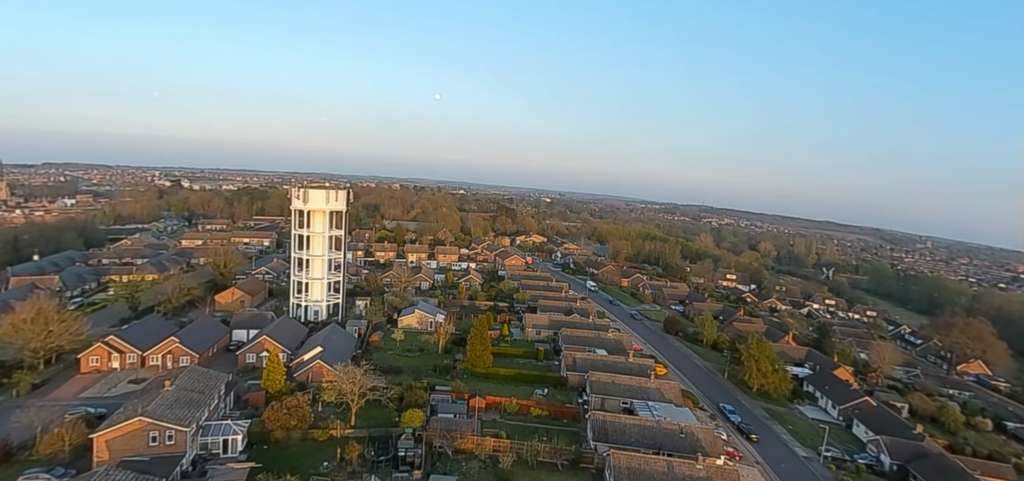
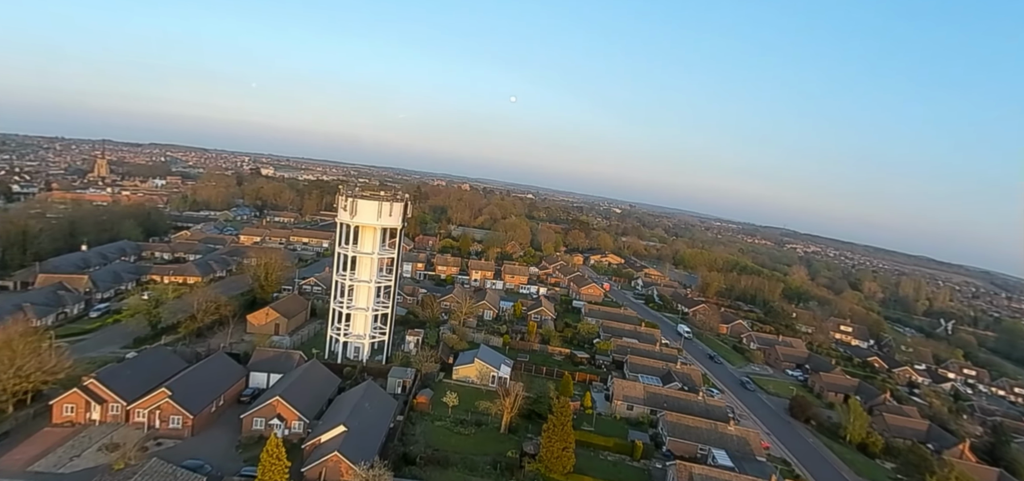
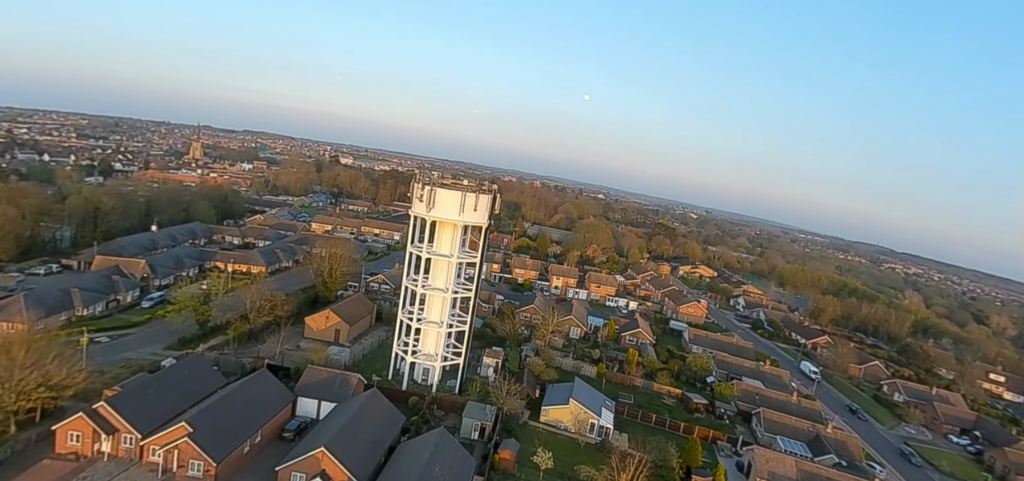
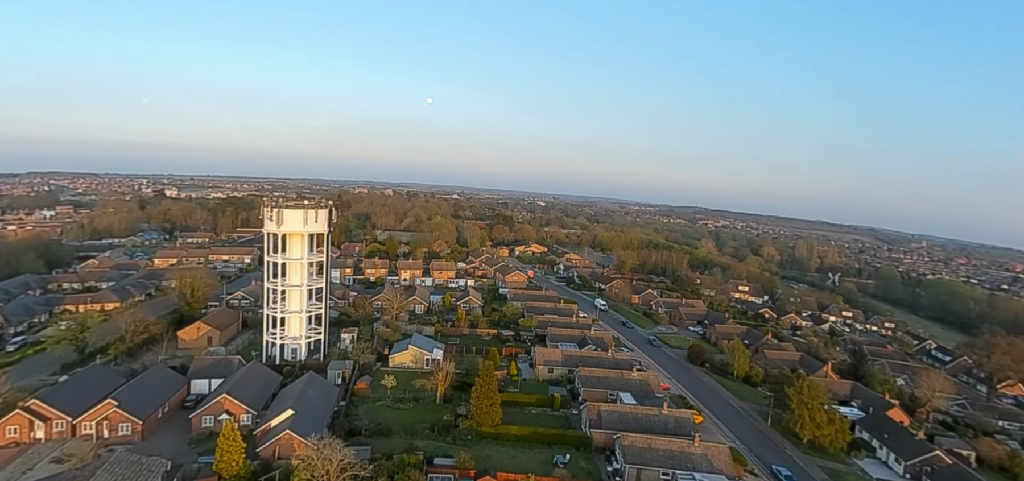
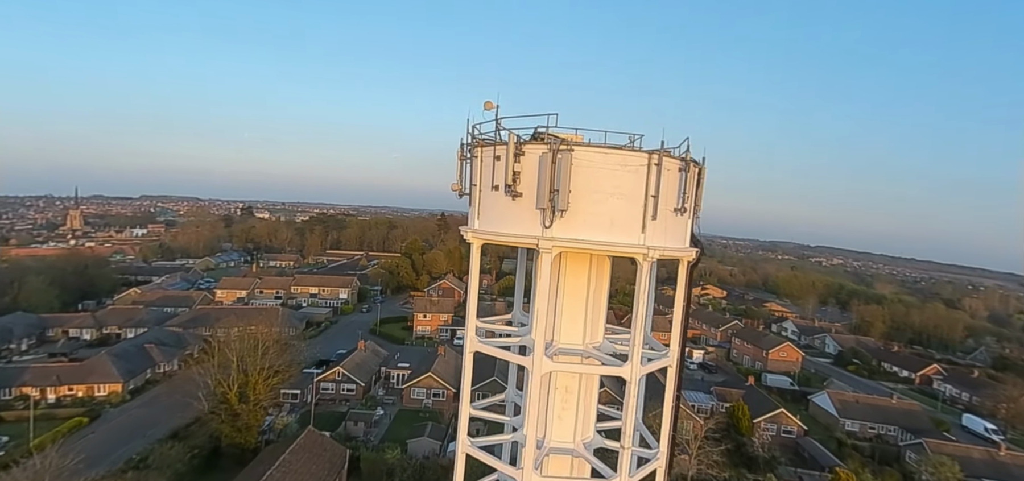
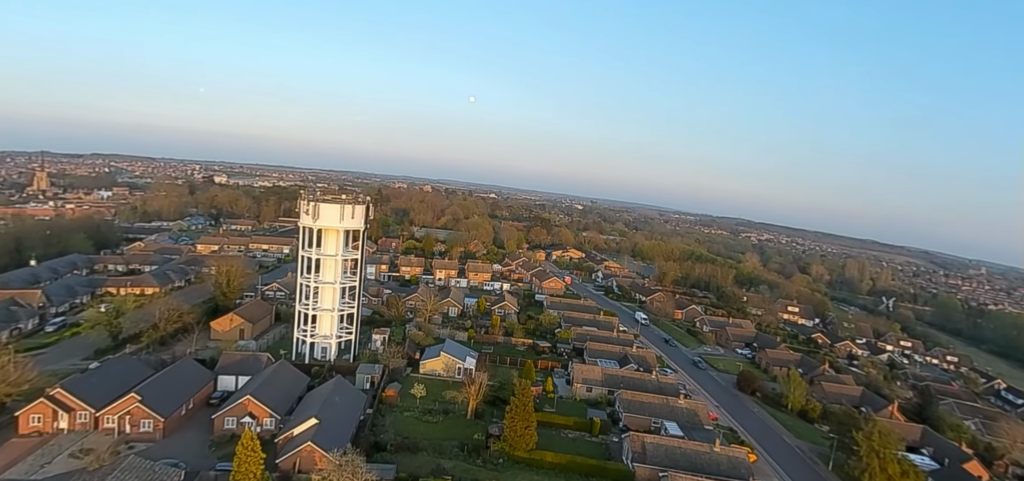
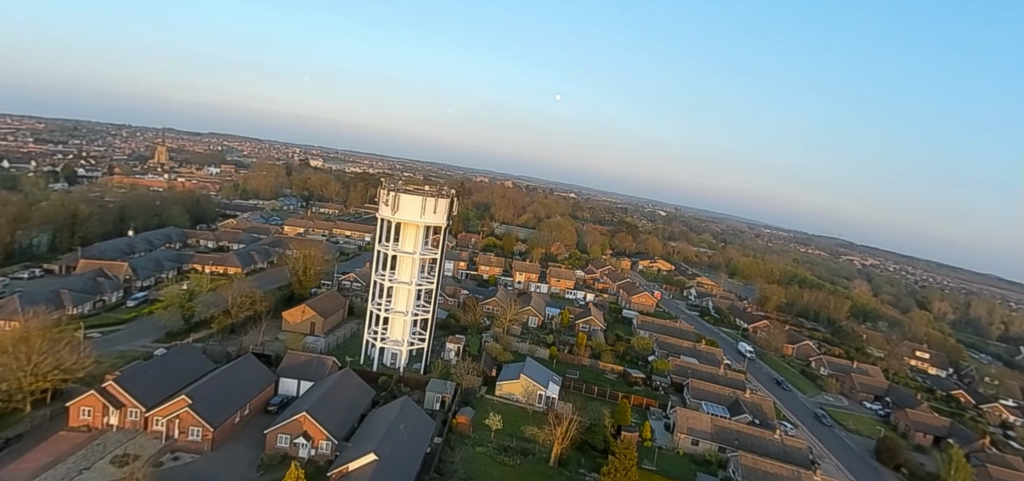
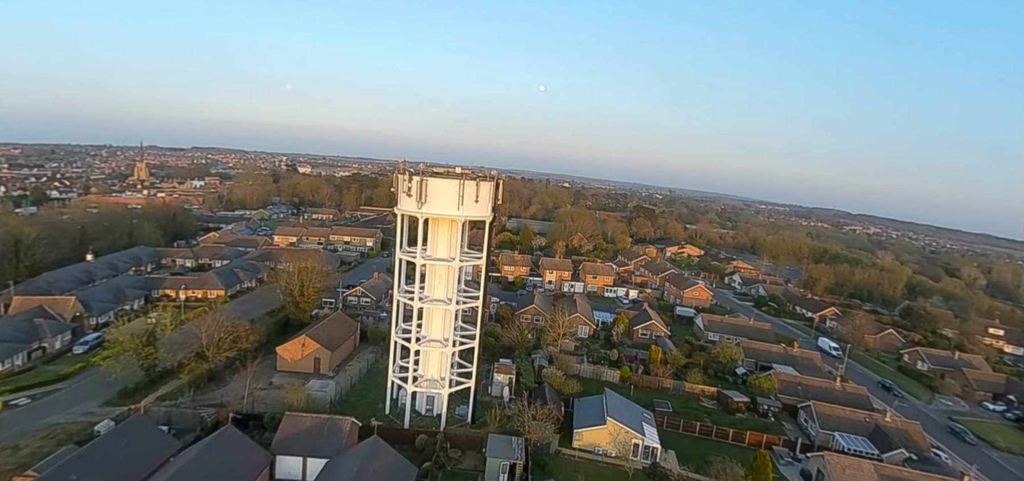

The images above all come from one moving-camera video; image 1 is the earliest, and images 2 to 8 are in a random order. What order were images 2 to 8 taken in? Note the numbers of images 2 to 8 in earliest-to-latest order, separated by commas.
4, 6, 2, 7, 3, 8, 5
